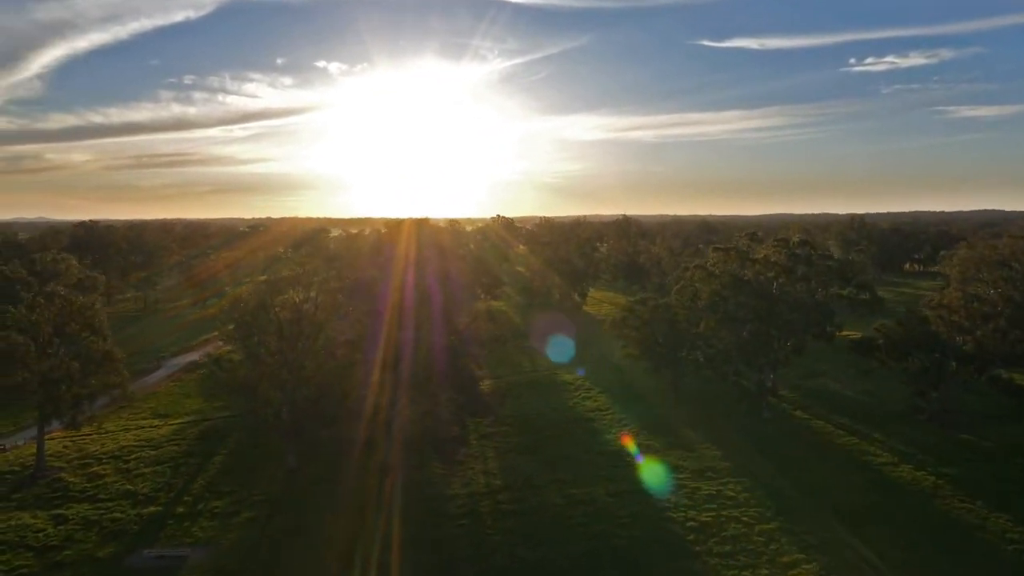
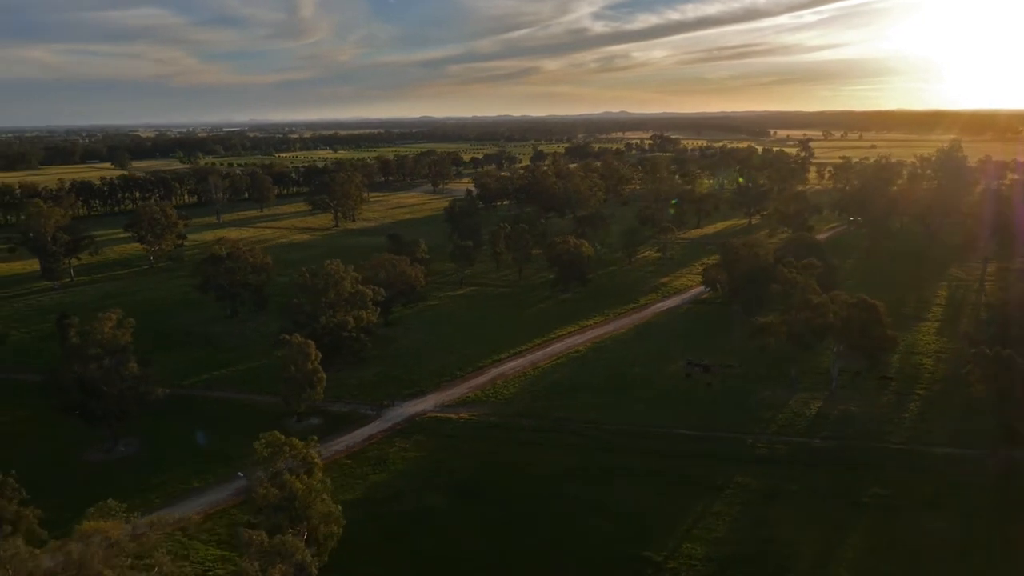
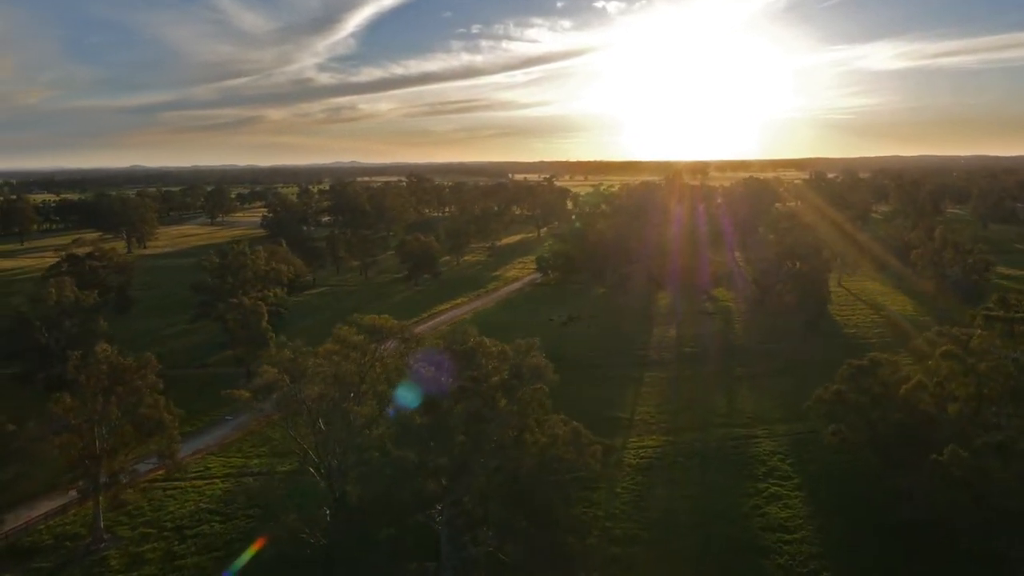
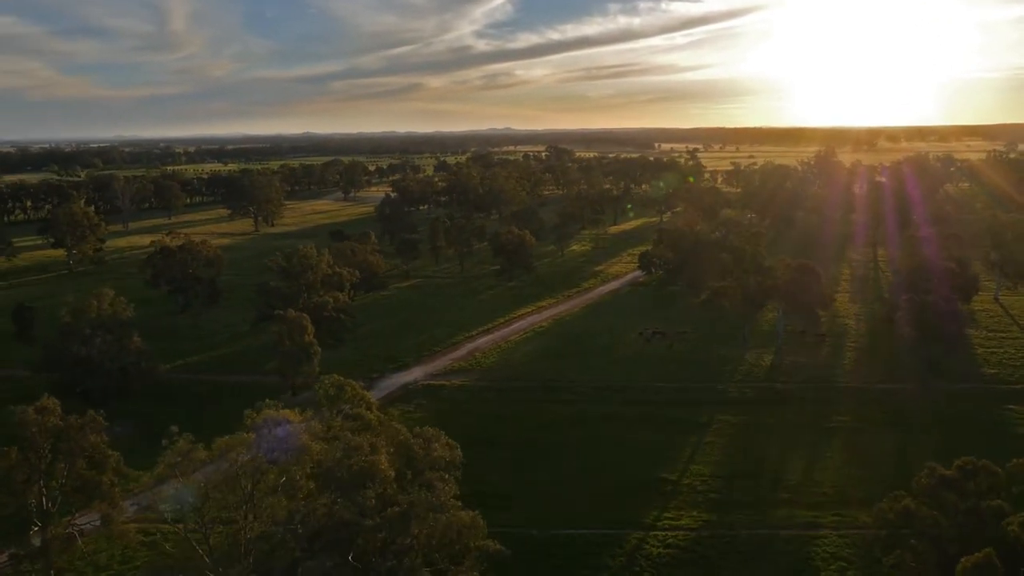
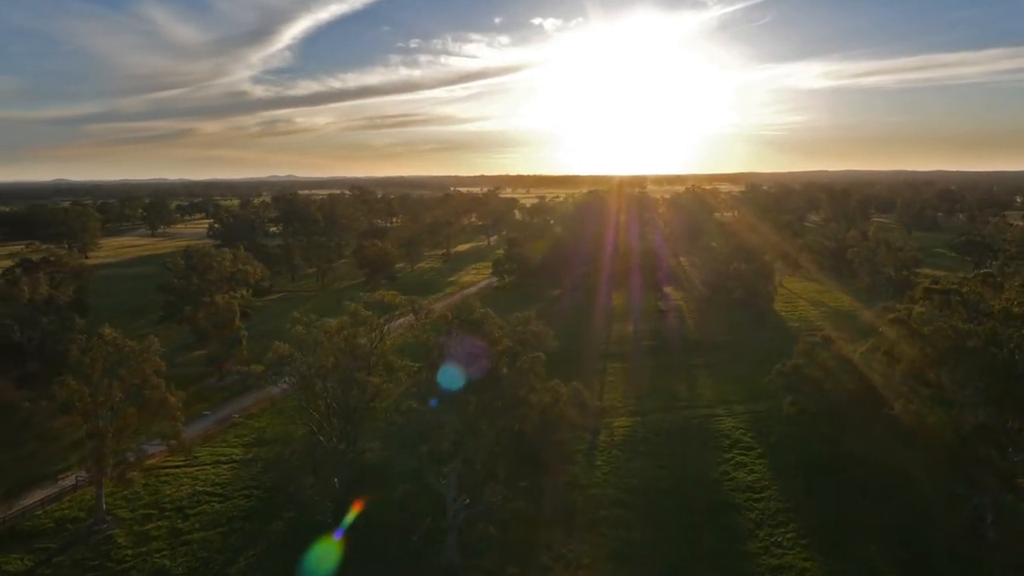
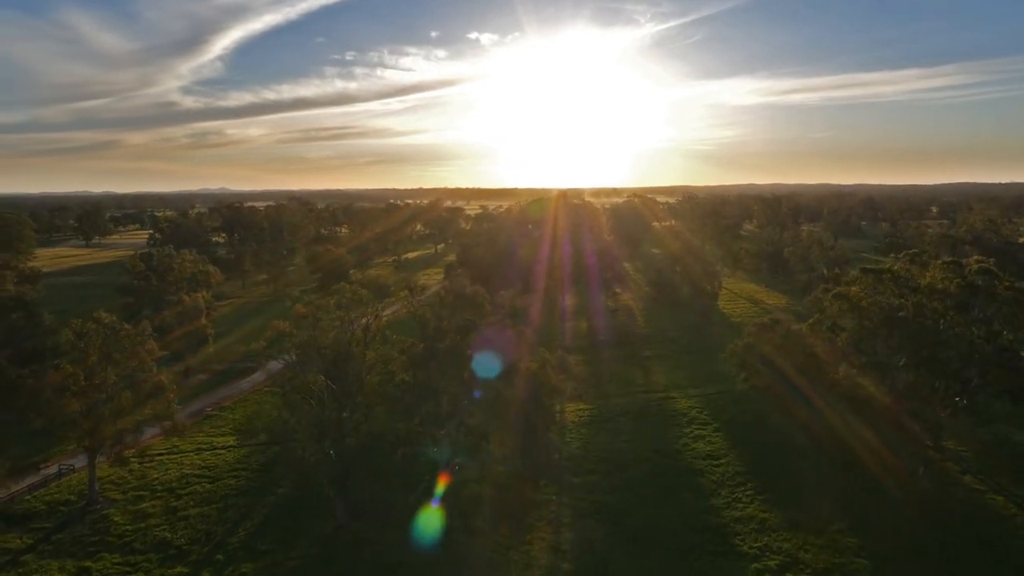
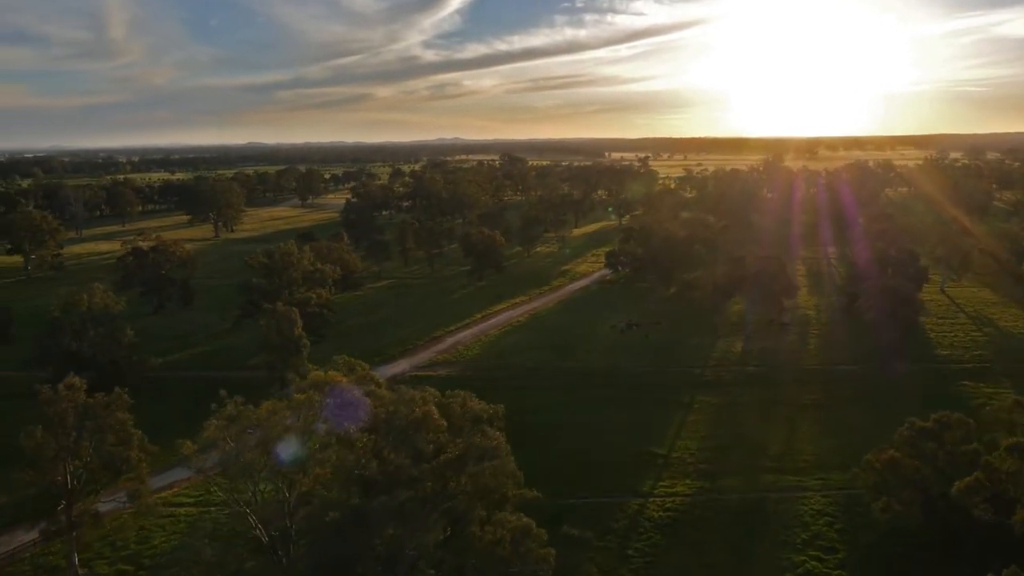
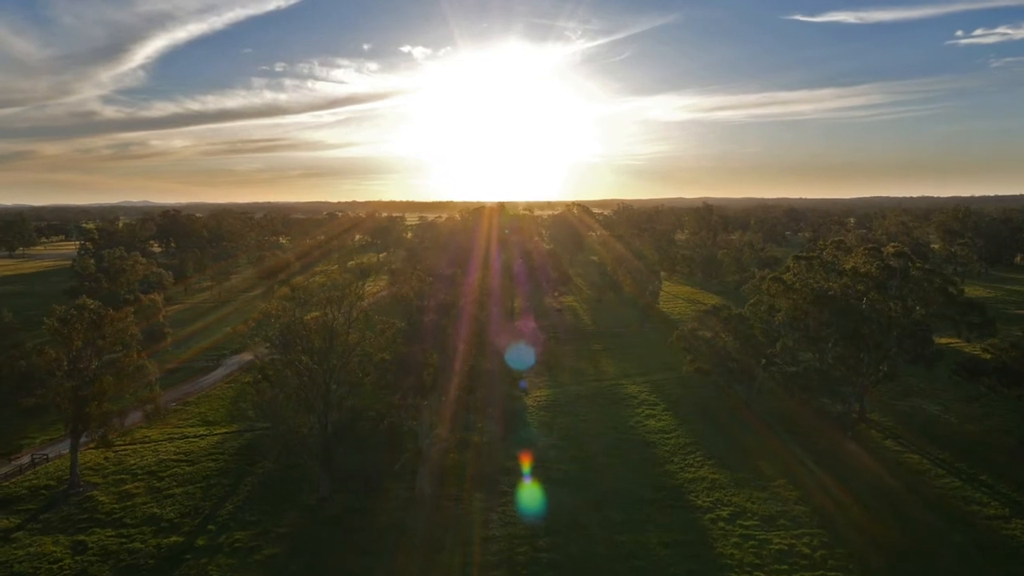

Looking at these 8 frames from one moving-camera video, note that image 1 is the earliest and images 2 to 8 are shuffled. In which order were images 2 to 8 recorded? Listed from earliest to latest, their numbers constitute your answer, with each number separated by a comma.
8, 6, 5, 3, 7, 4, 2
